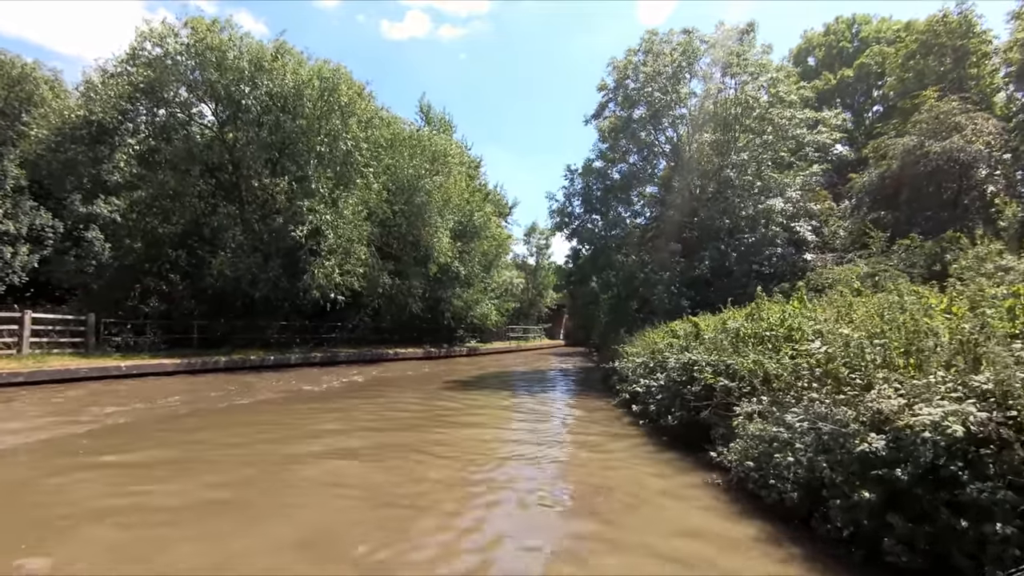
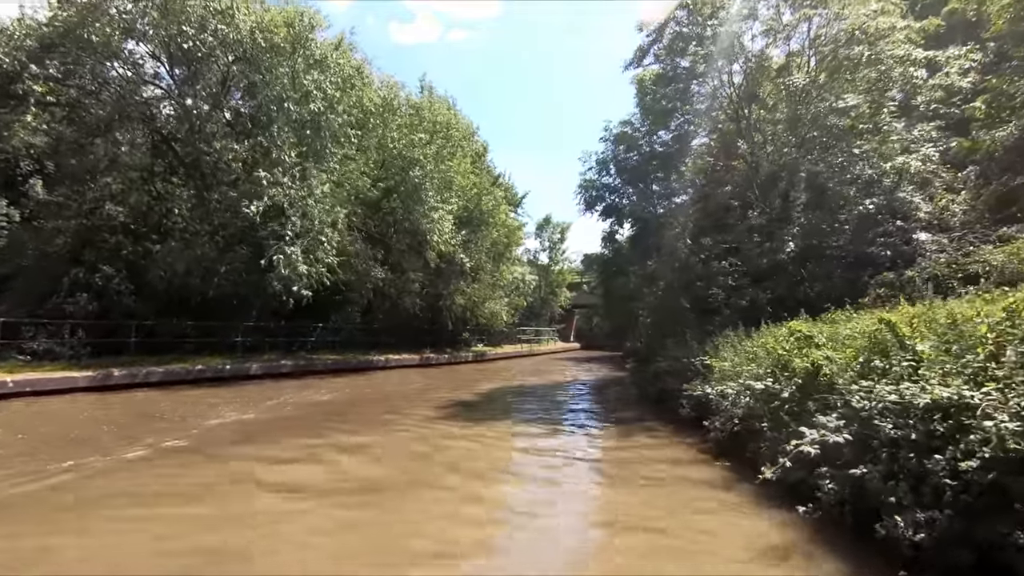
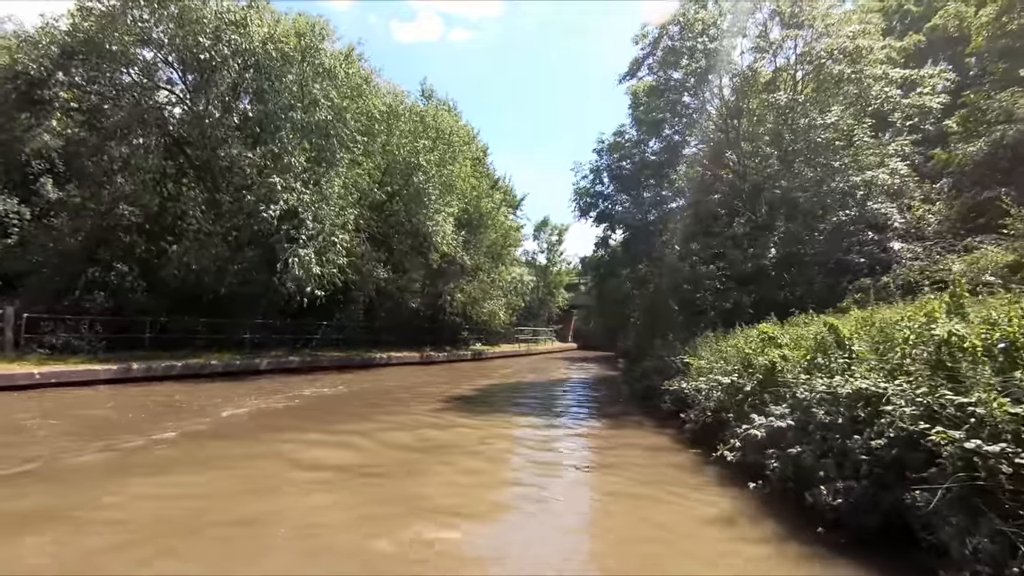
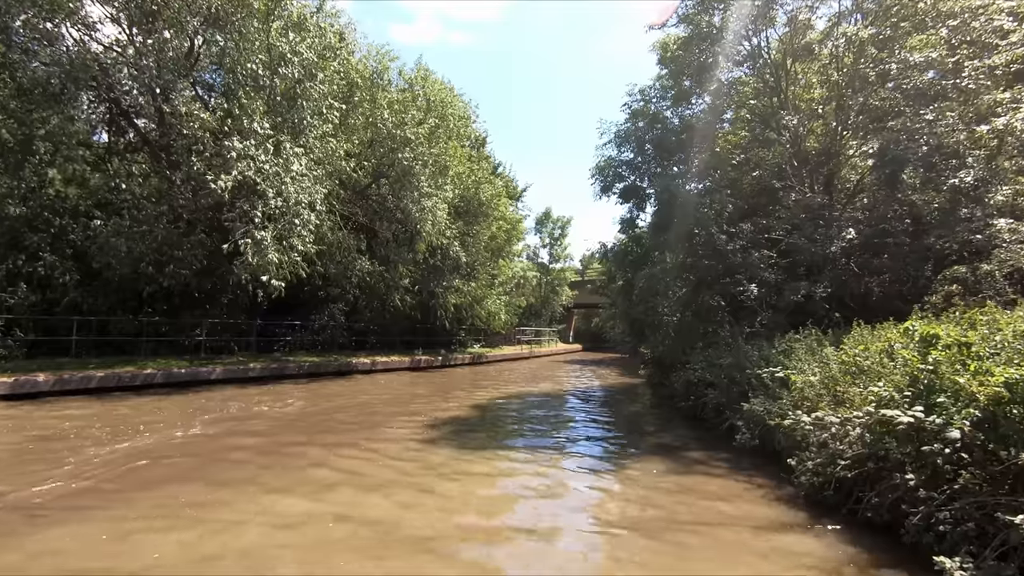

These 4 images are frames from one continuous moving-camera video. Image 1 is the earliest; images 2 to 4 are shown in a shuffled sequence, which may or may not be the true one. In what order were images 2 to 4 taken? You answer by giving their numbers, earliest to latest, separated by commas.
3, 2, 4
